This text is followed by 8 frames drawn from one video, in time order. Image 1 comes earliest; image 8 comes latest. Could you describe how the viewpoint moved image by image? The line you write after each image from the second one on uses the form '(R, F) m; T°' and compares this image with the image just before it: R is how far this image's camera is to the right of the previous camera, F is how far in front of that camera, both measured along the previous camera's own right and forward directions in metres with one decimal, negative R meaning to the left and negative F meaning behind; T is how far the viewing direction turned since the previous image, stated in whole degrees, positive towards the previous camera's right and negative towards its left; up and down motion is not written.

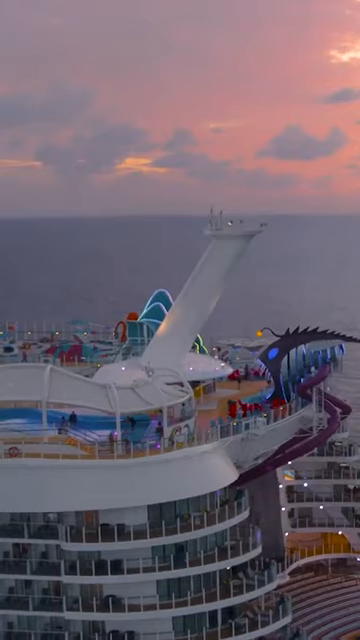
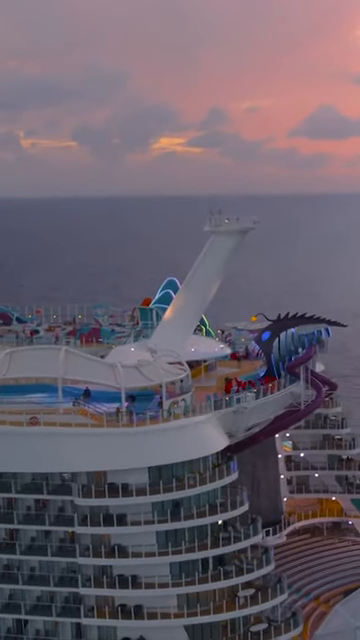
(+1.1, -2.7) m; -3°
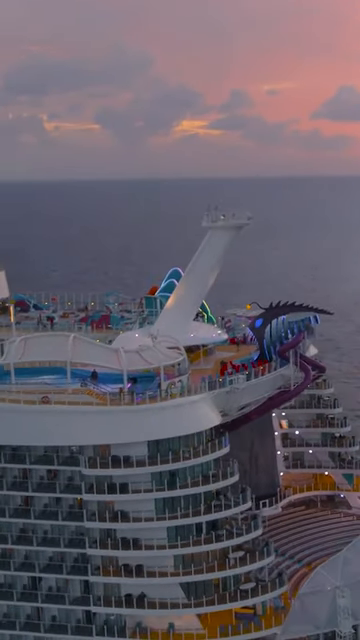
(+0.8, -2.2) m; -2°
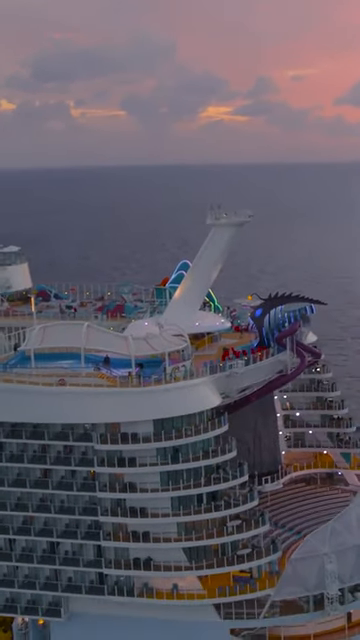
(+0.8, -2.3) m; -2°
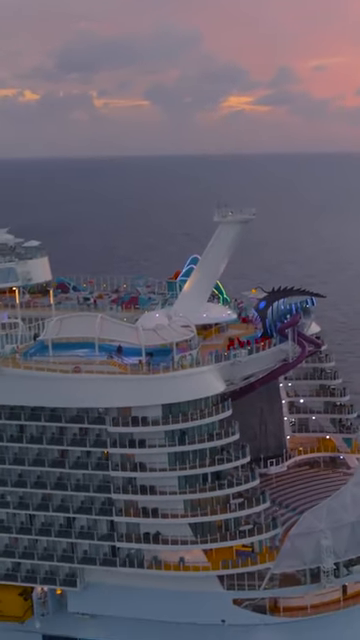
(+0.6, -1.9) m; -2°
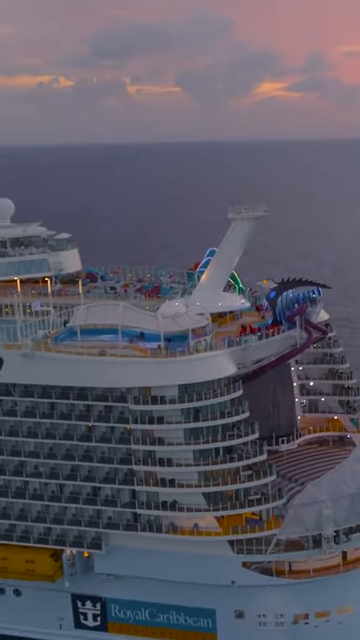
(+0.7, -2.8) m; -2°
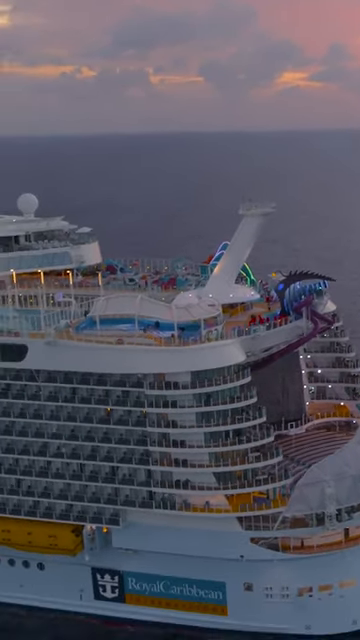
(+0.4, -2.0) m; -2°
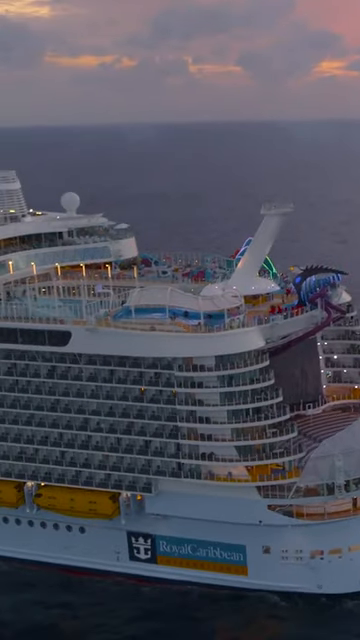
(+0.6, -3.9) m; -3°
